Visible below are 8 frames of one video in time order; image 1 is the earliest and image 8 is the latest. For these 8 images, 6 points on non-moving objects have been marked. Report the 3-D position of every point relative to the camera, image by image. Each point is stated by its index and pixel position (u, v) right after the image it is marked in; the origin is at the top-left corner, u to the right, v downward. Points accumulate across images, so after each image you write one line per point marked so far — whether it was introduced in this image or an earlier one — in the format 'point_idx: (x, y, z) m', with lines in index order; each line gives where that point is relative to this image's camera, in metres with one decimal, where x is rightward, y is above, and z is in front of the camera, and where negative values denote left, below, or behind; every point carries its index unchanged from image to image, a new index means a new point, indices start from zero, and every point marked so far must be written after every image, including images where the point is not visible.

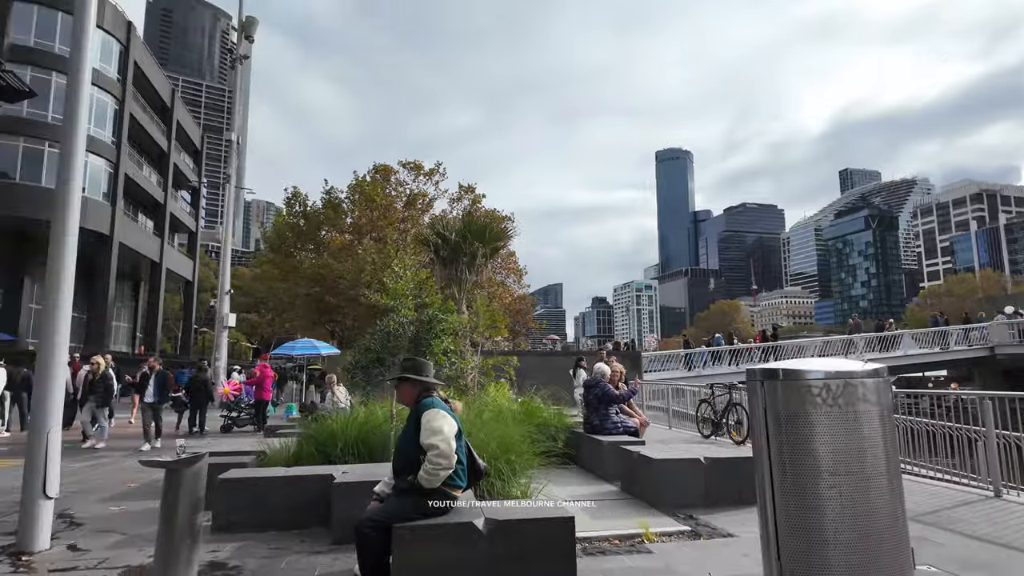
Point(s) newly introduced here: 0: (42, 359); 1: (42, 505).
0: (-3.3, -0.5, +4.6) m
1: (-3.2, -1.5, +4.5) m
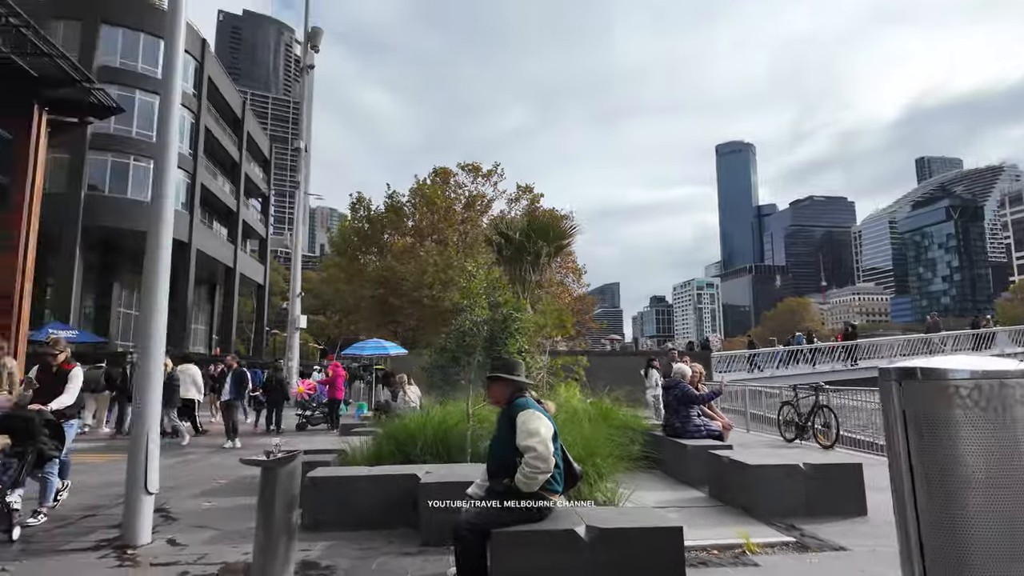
0: (-2.7, -0.6, +4.8) m
1: (-2.6, -1.5, +4.7) m
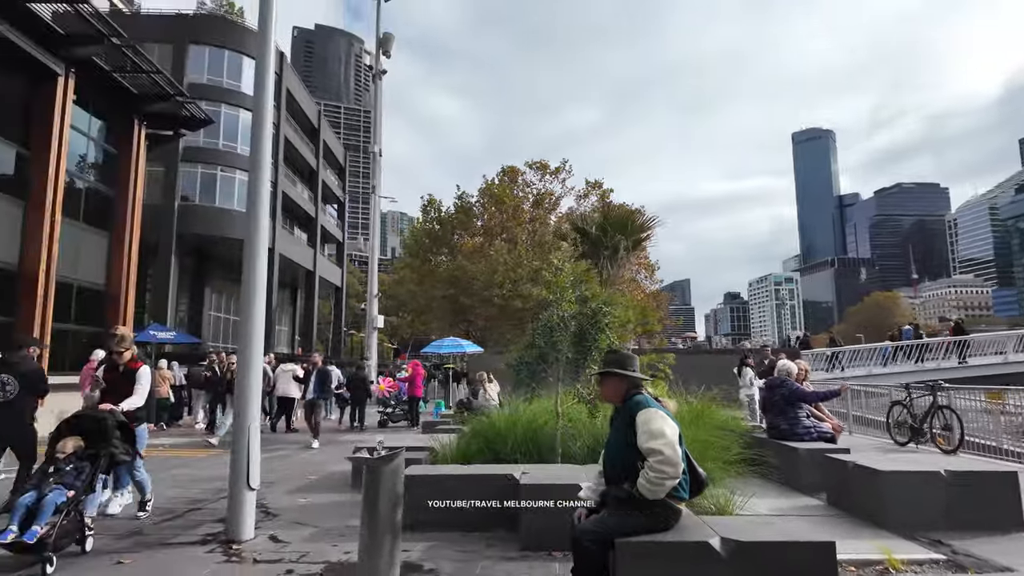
0: (-2.0, -0.6, +4.9) m
1: (-1.9, -1.5, +4.8) m
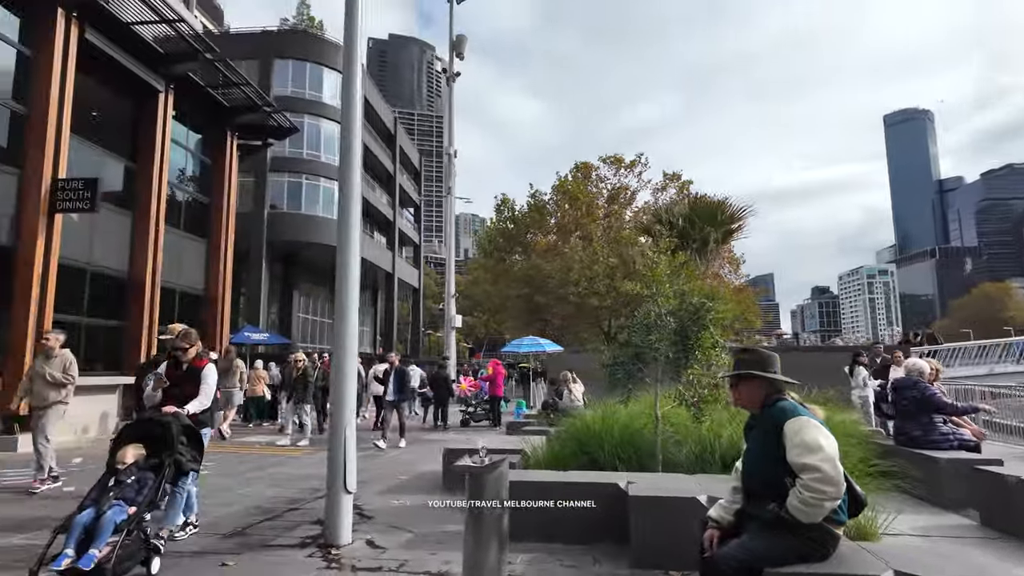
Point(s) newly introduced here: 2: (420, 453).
0: (-1.3, -0.6, +4.9) m
1: (-1.2, -1.5, +4.7) m
2: (-1.5, -2.7, +10.7) m
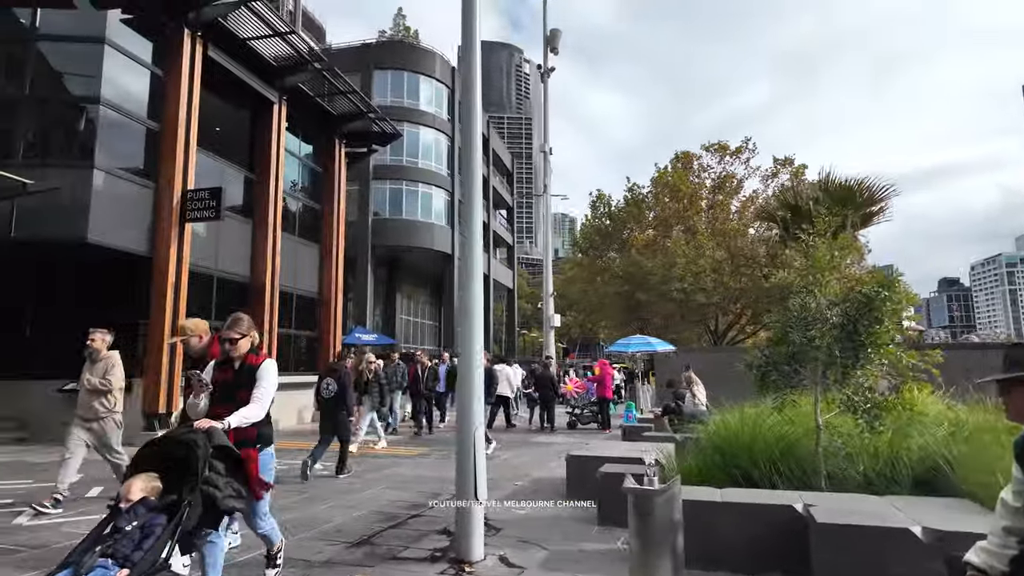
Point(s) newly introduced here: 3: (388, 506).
0: (-0.3, -0.6, +4.6) m
1: (-0.3, -1.5, +4.4) m
2: (+0.3, -2.7, +10.4) m
3: (-1.2, -2.2, +6.6) m
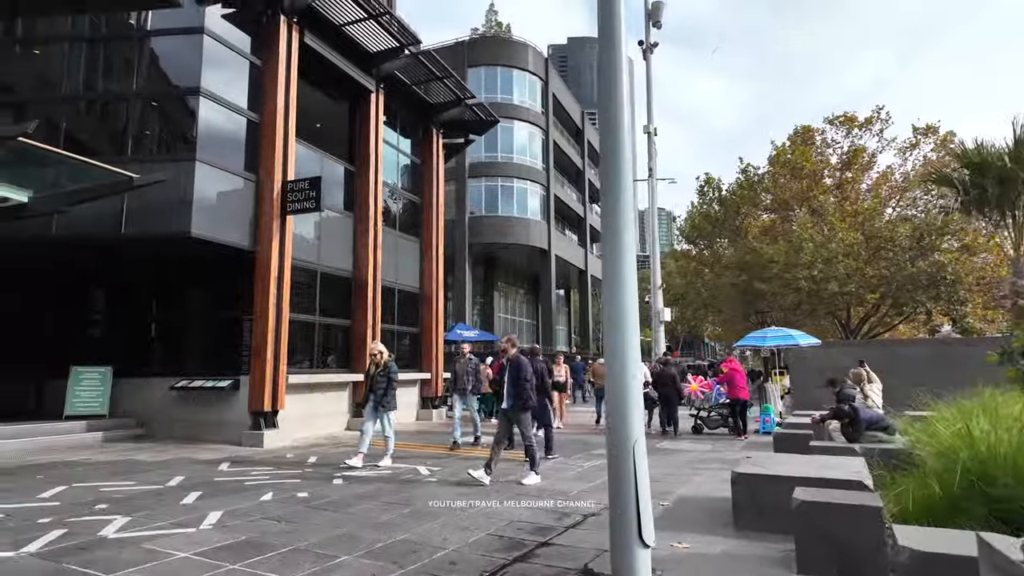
0: (+0.5, -0.4, +3.4) m
1: (+0.6, -1.3, +3.2) m
2: (+2.1, -2.4, +9.0) m
3: (0.0, -2.0, +5.5) m
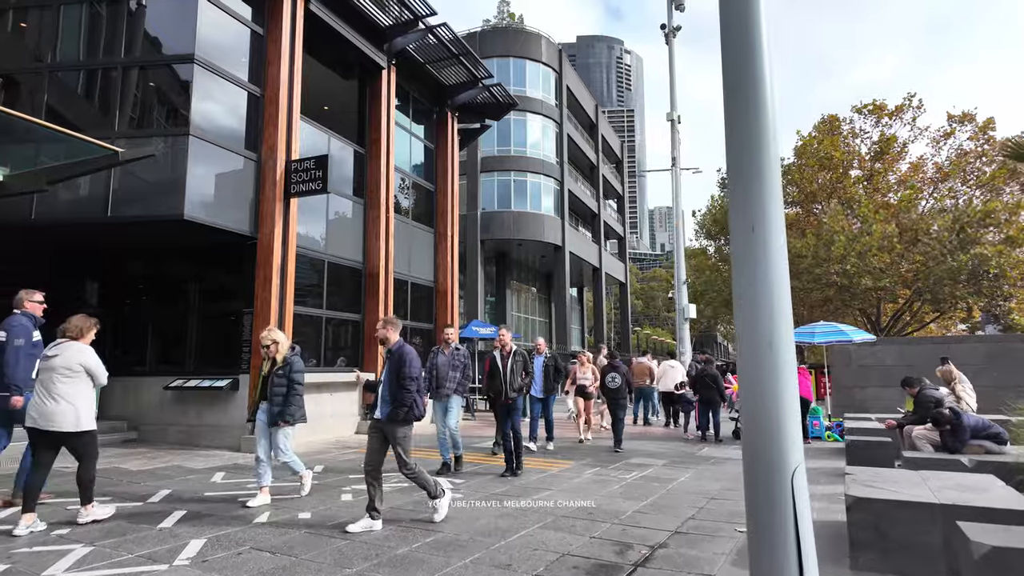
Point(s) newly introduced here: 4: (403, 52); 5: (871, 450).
0: (+0.9, -0.2, +2.2) m
1: (+0.9, -1.1, +2.1) m
2: (+2.5, -2.2, +7.8) m
3: (+0.3, -1.8, +4.3) m
4: (-2.6, +5.6, +15.7) m
5: (+3.9, -1.7, +7.3) m
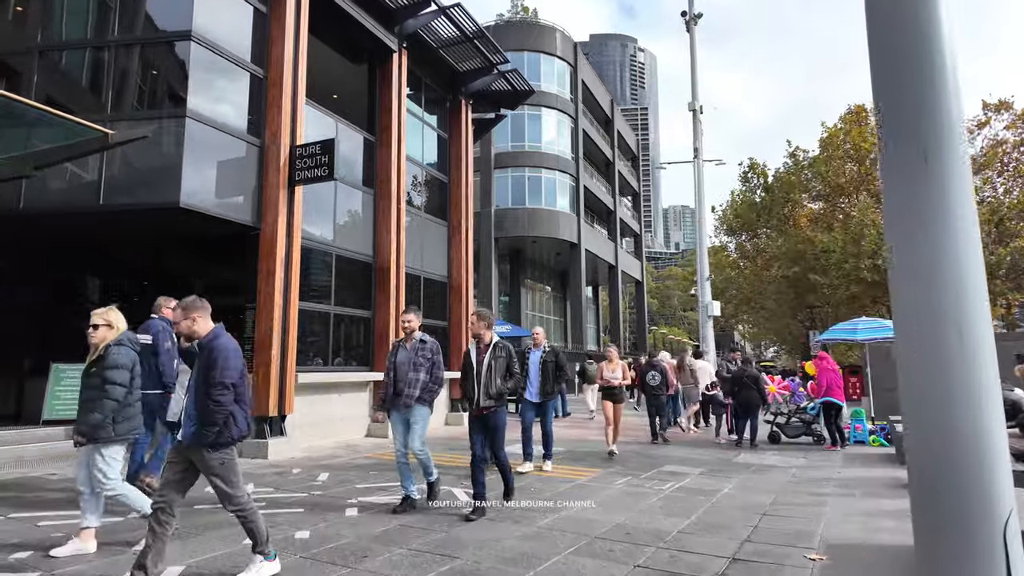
0: (+1.0, -0.1, +1.4) m
1: (+1.1, -1.0, +1.3) m
2: (+2.7, -2.1, +7.0) m
3: (+0.5, -1.7, +3.6) m
4: (-2.2, +5.7, +15.0) m
5: (+4.2, -1.6, +6.5) m
